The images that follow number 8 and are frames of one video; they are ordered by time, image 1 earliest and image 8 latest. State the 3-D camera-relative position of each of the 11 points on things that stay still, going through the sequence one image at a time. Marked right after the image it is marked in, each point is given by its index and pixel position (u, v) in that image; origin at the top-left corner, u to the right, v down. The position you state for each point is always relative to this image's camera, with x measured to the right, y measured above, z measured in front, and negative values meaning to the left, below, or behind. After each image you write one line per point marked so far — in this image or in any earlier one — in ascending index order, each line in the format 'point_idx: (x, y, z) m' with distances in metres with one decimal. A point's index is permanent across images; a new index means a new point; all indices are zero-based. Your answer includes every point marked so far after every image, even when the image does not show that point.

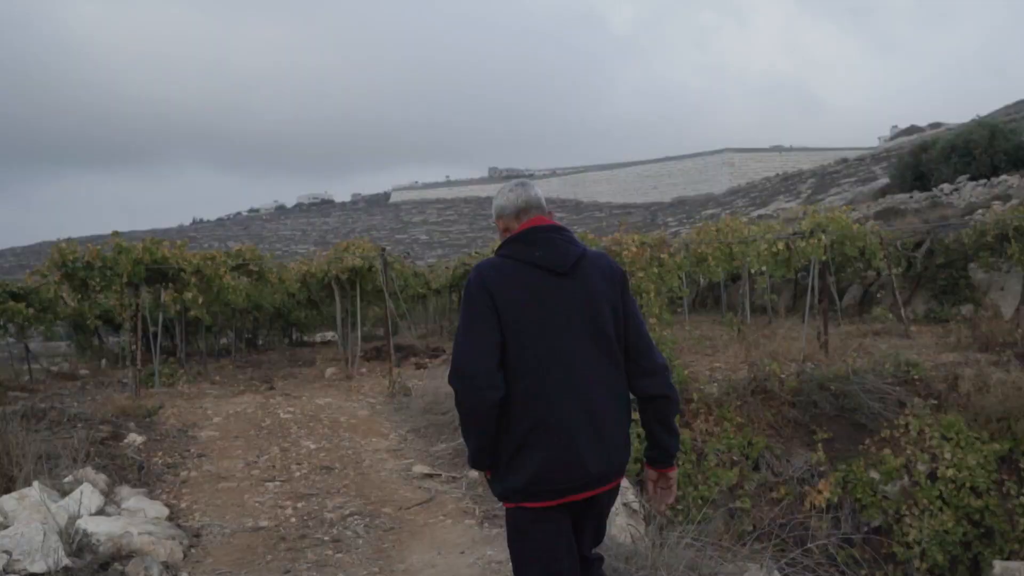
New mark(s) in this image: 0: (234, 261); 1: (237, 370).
0: (-3.5, +0.4, +10.6) m
1: (-4.1, -1.2, +12.4) m
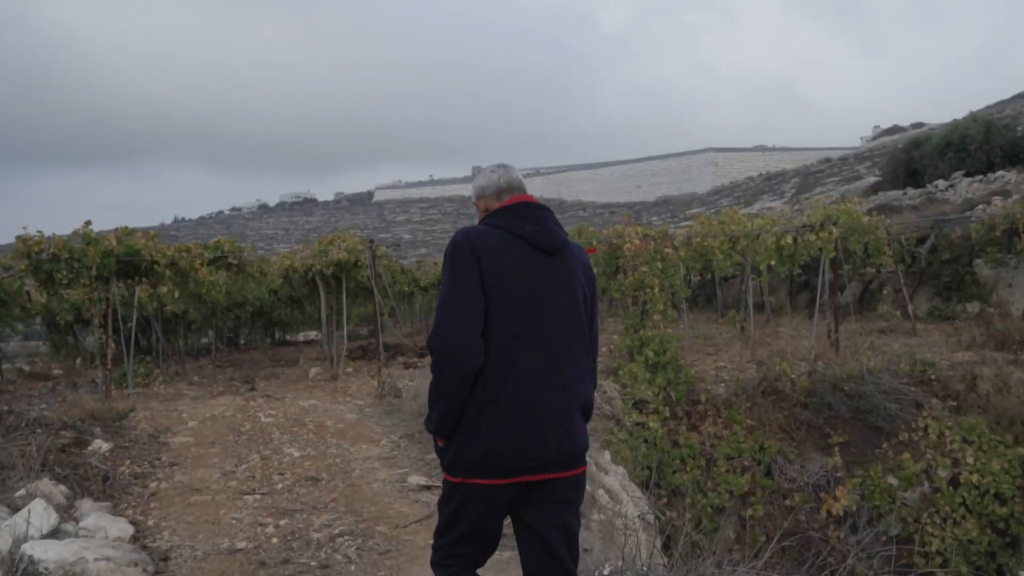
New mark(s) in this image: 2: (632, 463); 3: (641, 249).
0: (-3.6, +0.4, +10.1) m
1: (-4.2, -1.2, +11.8) m
2: (+1.0, -1.5, +7.1) m
3: (+1.4, +0.4, +8.7) m
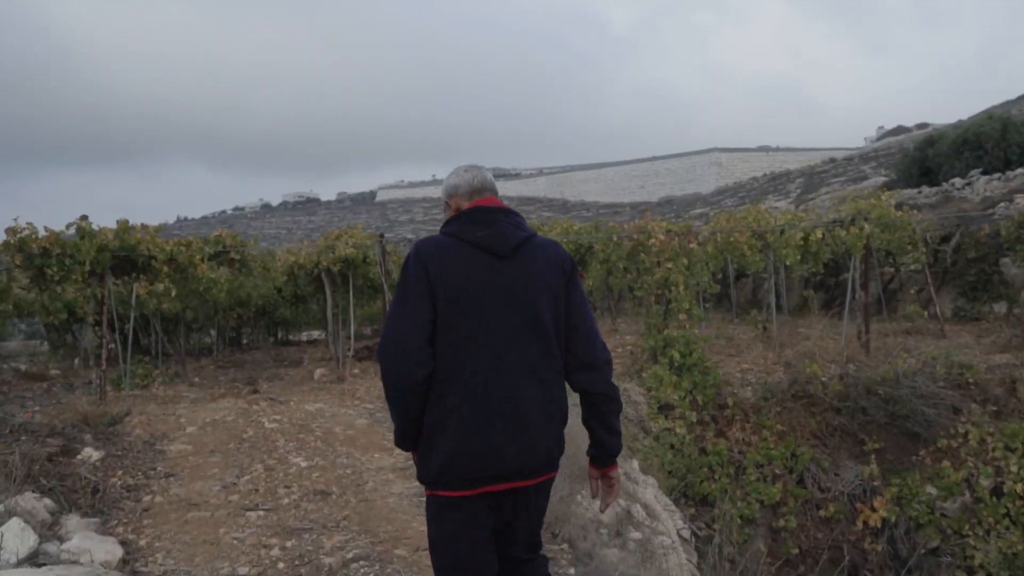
0: (-3.4, +0.4, +9.6) m
1: (-4.0, -1.1, +11.4) m
2: (+1.2, -1.5, +6.7) m
3: (+1.5, +0.4, +8.3) m
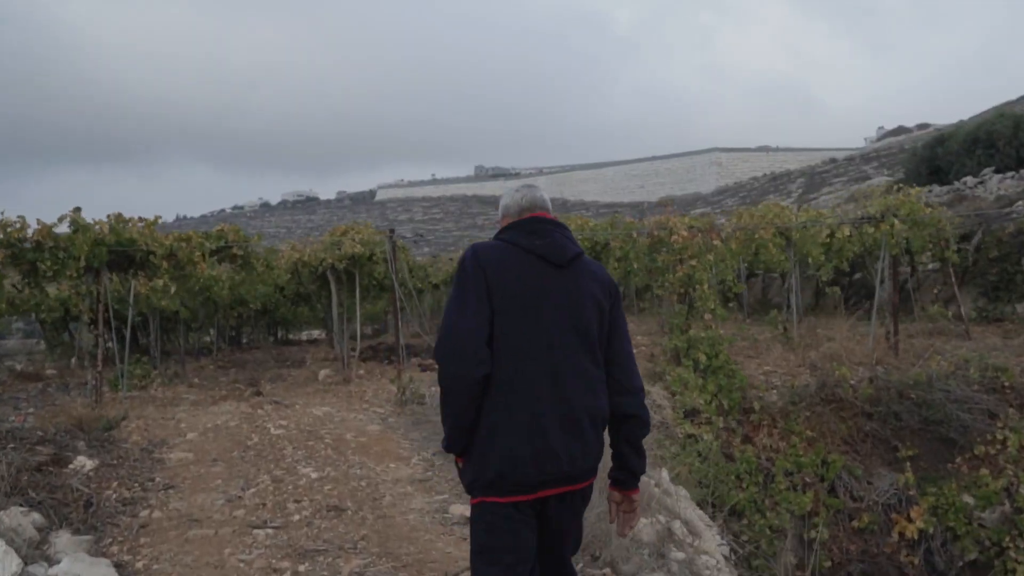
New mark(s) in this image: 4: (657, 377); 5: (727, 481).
0: (-3.3, +0.5, +9.3) m
1: (-3.9, -1.1, +11.0) m
2: (+1.3, -1.4, +6.3) m
3: (+1.7, +0.5, +7.9) m
4: (+1.3, -0.8, +7.6) m
5: (+1.7, -1.6, +6.8) m
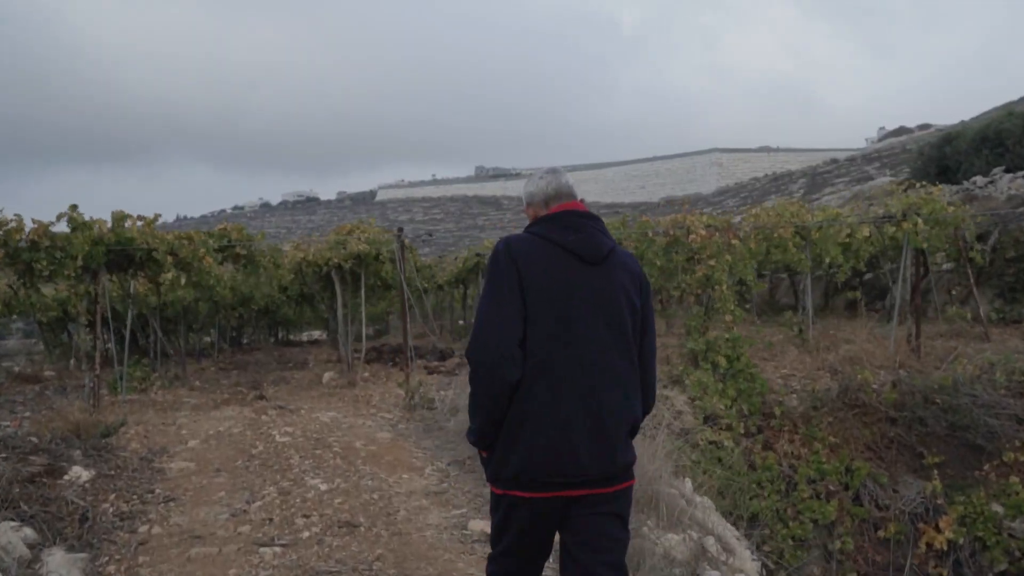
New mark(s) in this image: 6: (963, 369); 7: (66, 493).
0: (-3.2, +0.5, +9.0) m
1: (-3.8, -1.1, +10.8) m
2: (+1.4, -1.5, +6.1) m
3: (+1.8, +0.4, +7.7) m
4: (+1.4, -0.8, +7.4) m
5: (+1.8, -1.6, +6.5) m
6: (+4.2, -0.8, +8.0) m
7: (-2.2, -1.0, +4.1) m
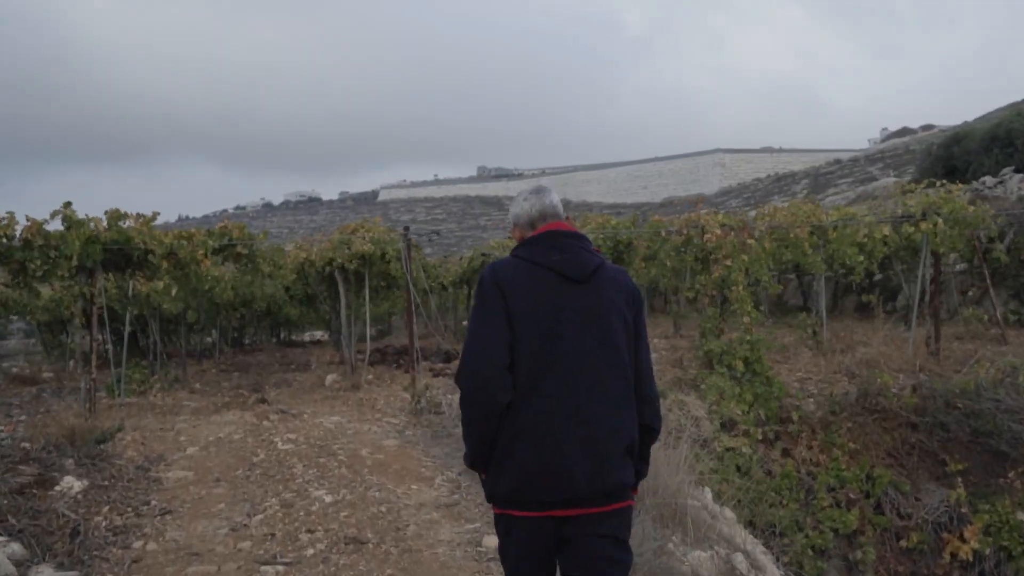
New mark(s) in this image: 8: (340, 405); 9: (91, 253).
0: (-3.1, +0.5, +8.8) m
1: (-3.7, -1.1, +10.6) m
2: (+1.5, -1.5, +5.8) m
3: (+1.9, +0.4, +7.5) m
4: (+1.5, -0.8, +7.1) m
5: (+1.9, -1.6, +6.3) m
6: (+4.3, -0.8, +7.7) m
7: (-2.1, -1.0, +3.9) m
8: (-1.5, -1.0, +7.3) m
9: (-3.4, +0.3, +6.8) m
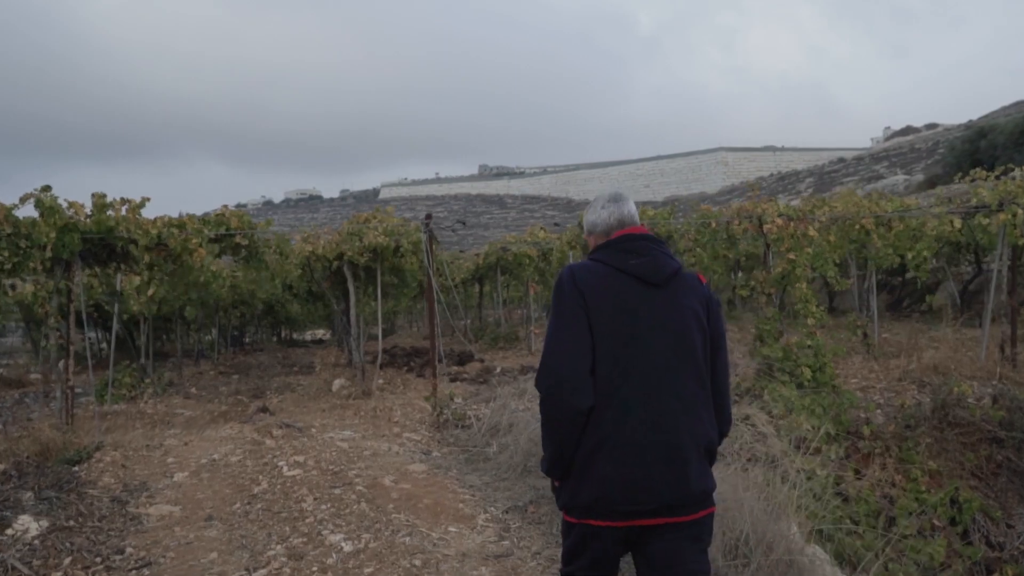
0: (-2.8, +0.5, +8.0) m
1: (-3.4, -1.1, +9.8) m
2: (+1.8, -1.4, +5.0) m
3: (+2.1, +0.5, +6.6) m
4: (+1.7, -0.8, +6.3) m
5: (+2.2, -1.5, +5.5) m
6: (+4.6, -0.8, +6.9) m
7: (-1.9, -1.0, +3.1) m
8: (-1.2, -1.0, +6.5) m
9: (-3.1, +0.3, +6.0) m
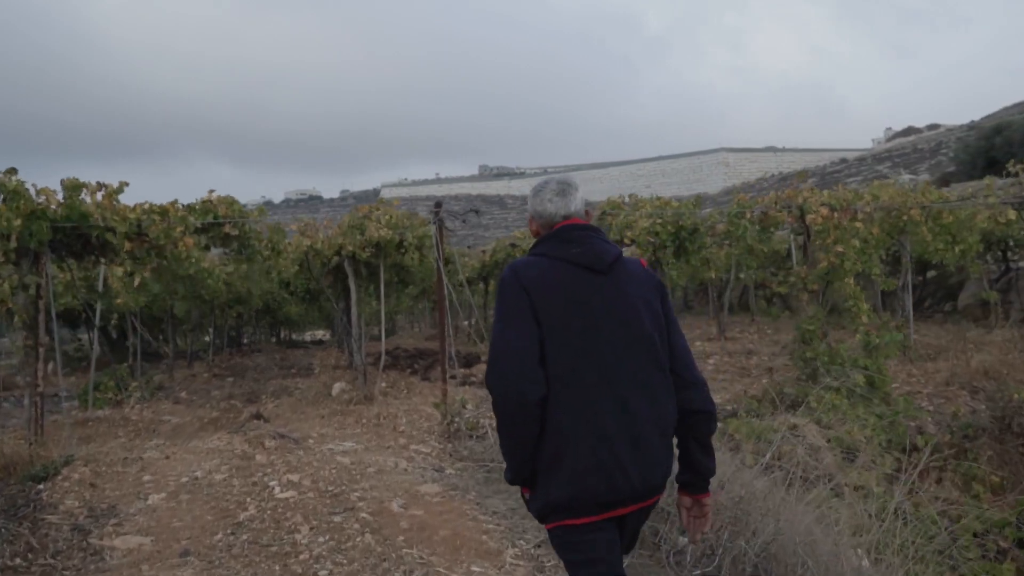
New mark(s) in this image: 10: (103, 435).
0: (-2.7, +0.5, +7.4) m
1: (-3.3, -1.0, +9.2) m
2: (+1.9, -1.4, +4.4) m
3: (+2.2, +0.5, +6.1) m
4: (+1.9, -0.8, +5.7) m
5: (+2.3, -1.5, +4.9) m
6: (+4.7, -0.7, +6.3) m
7: (-1.8, -1.0, +2.5) m
8: (-1.1, -1.0, +5.9) m
9: (-3.0, +0.3, +5.4) m
10: (-3.0, -1.1, +6.1) m
